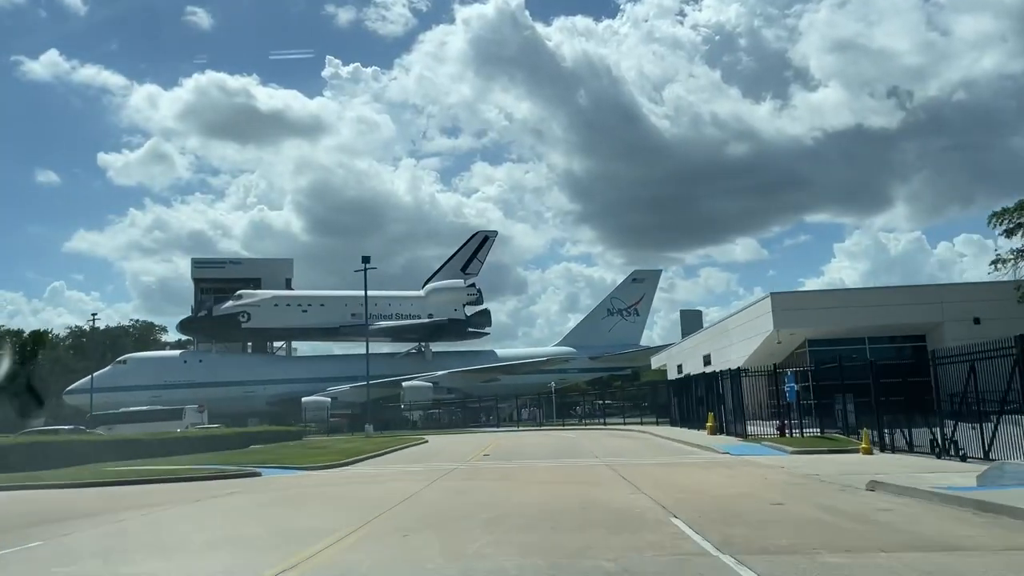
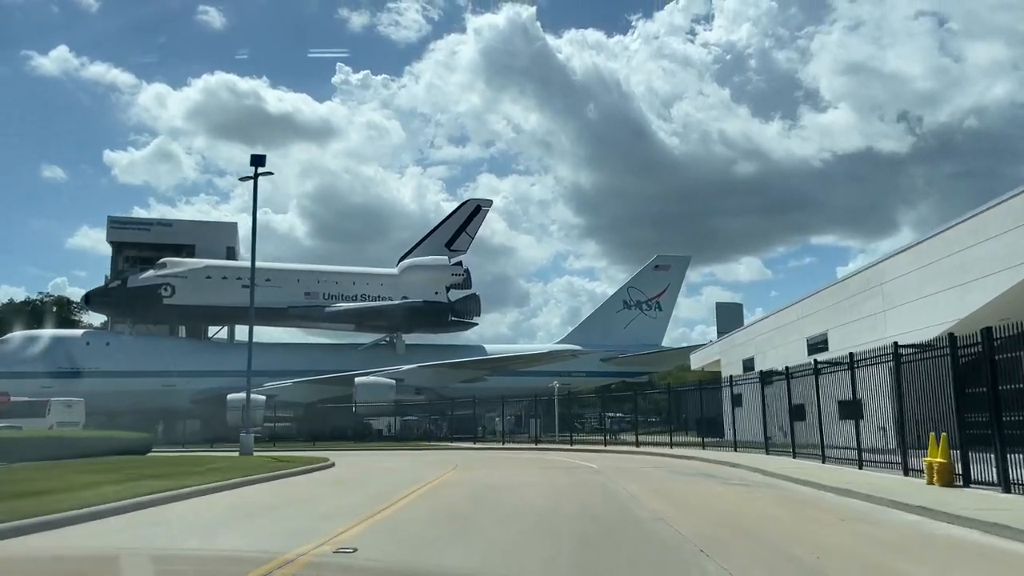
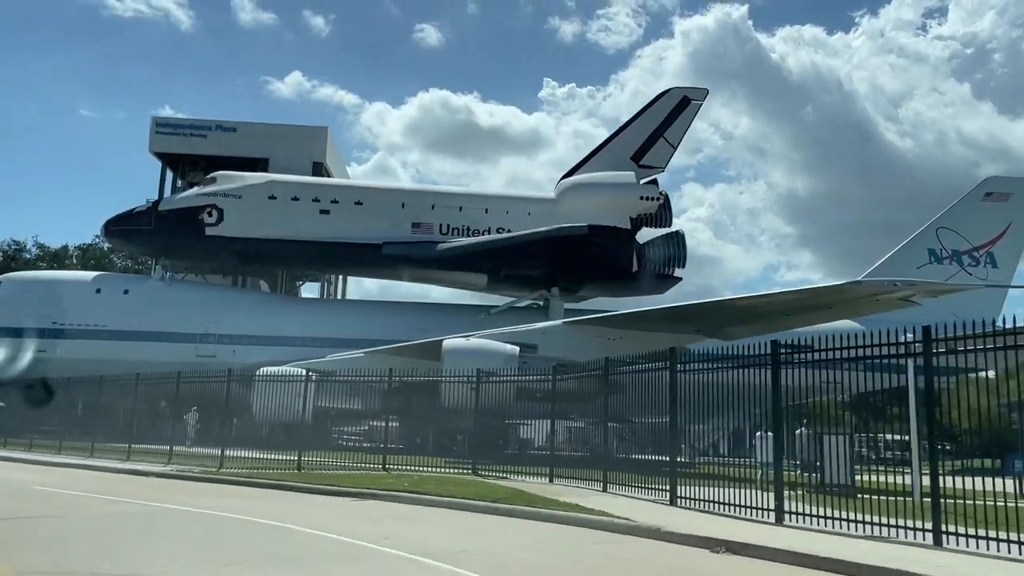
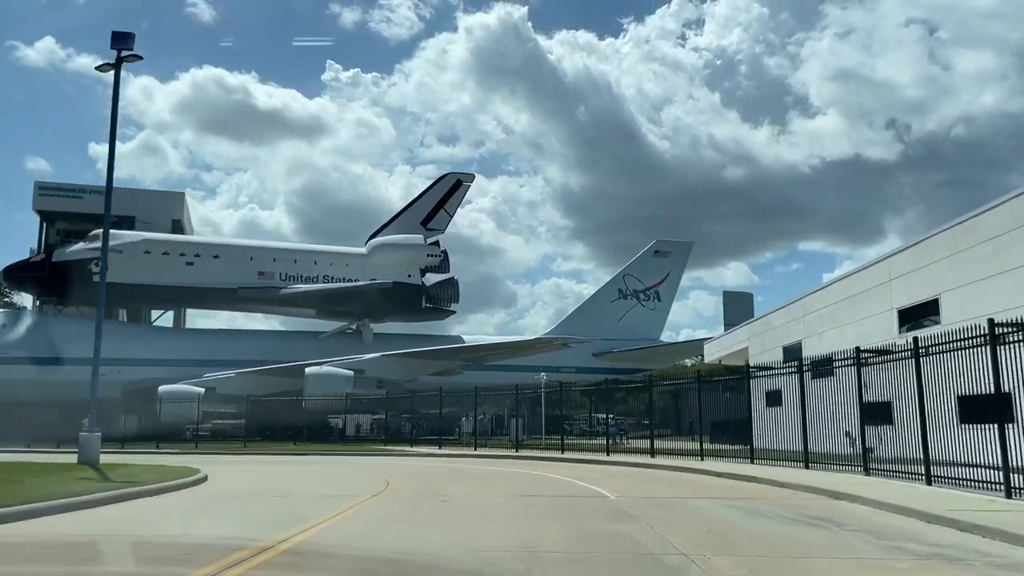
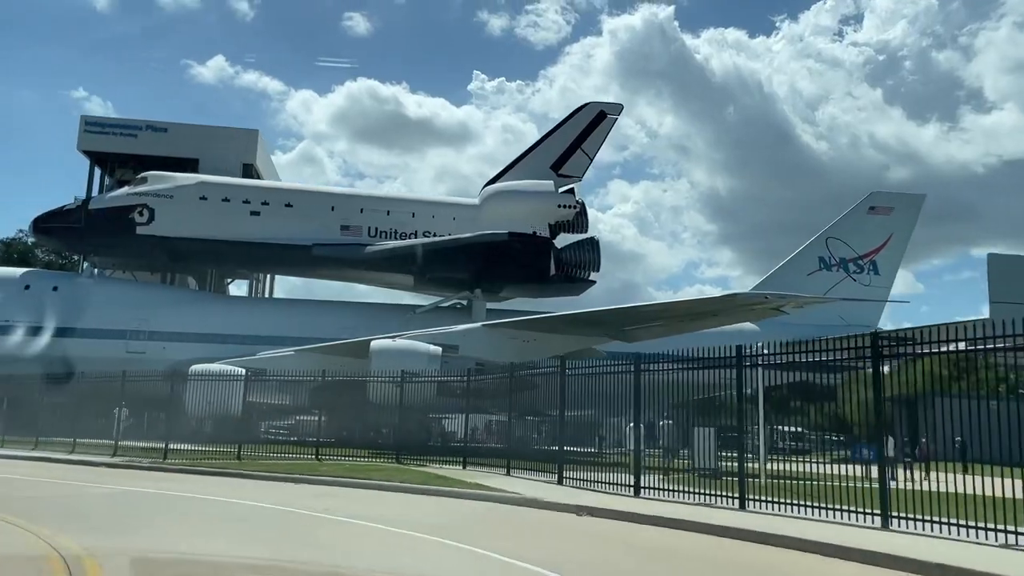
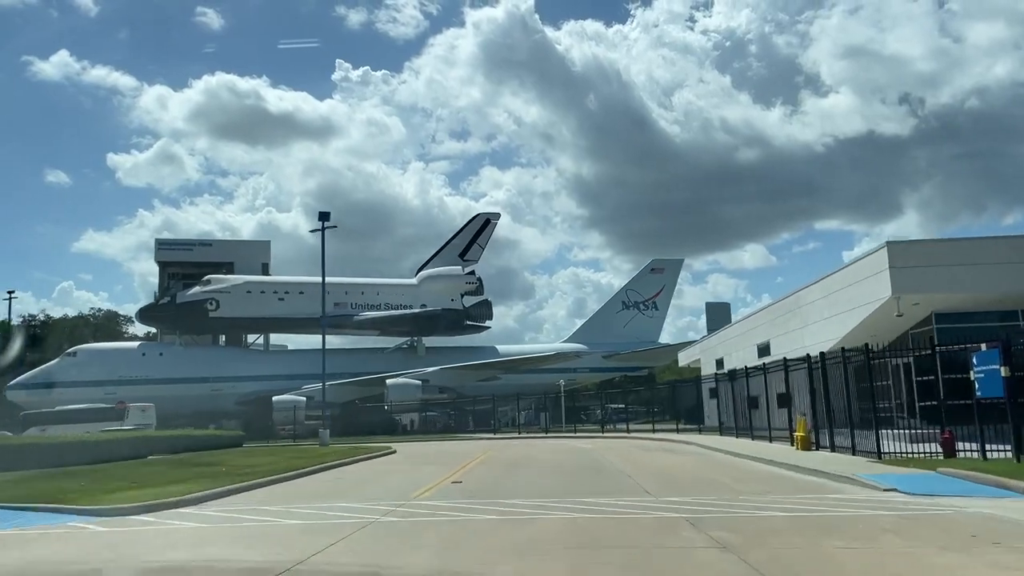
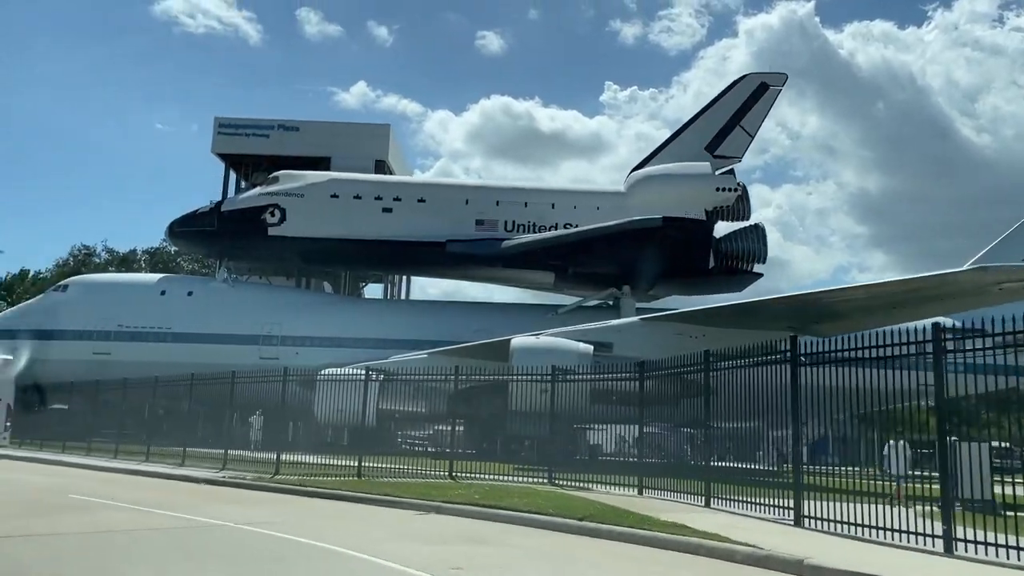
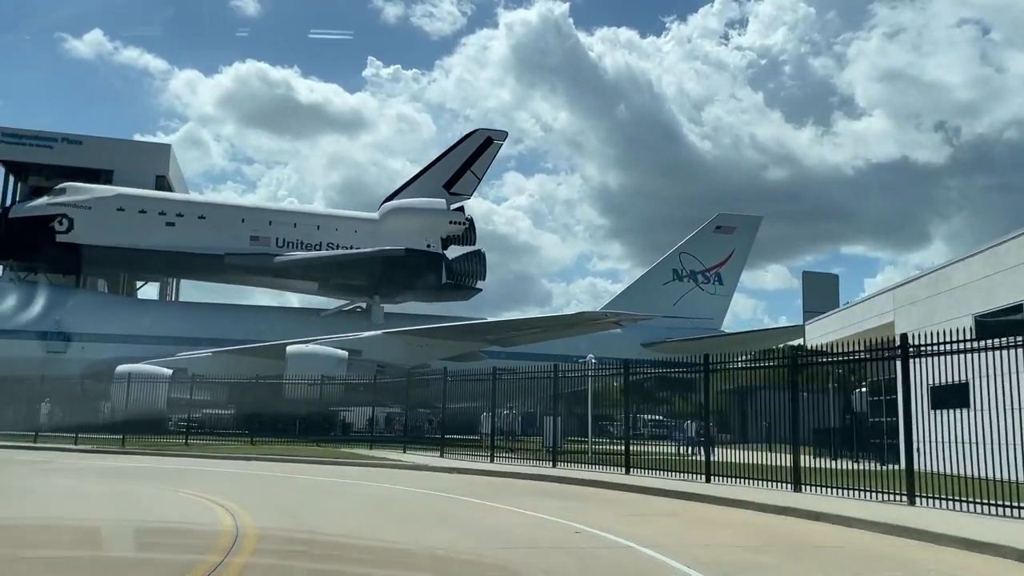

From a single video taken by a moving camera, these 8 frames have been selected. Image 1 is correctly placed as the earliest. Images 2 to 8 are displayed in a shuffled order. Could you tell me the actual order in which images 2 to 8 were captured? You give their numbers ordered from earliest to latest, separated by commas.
6, 2, 4, 8, 5, 3, 7
